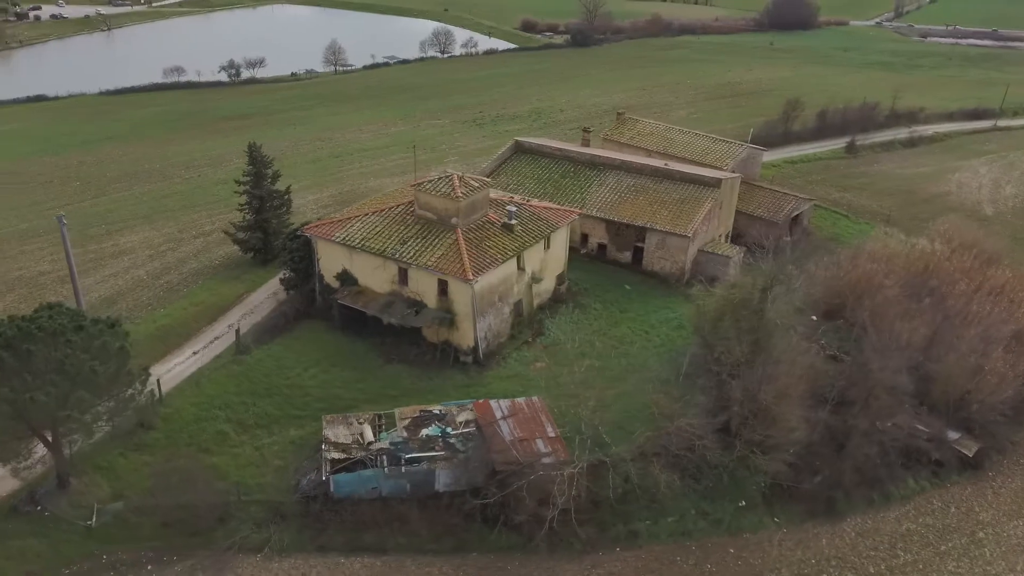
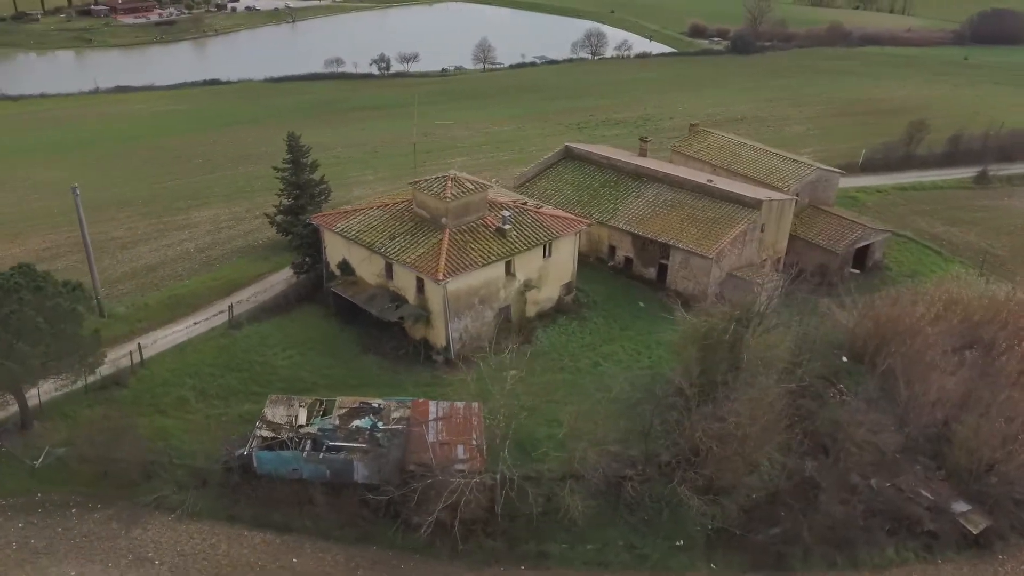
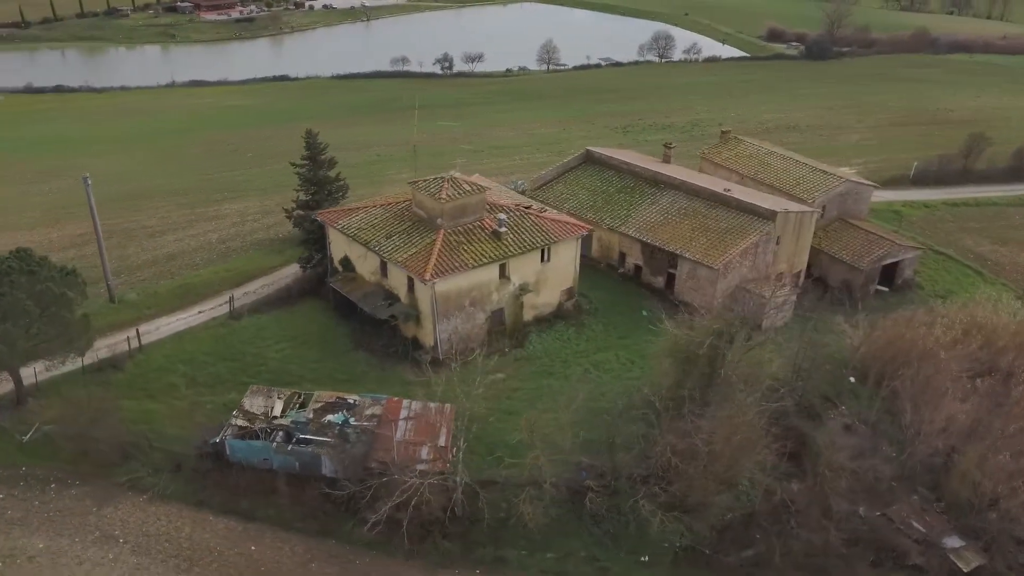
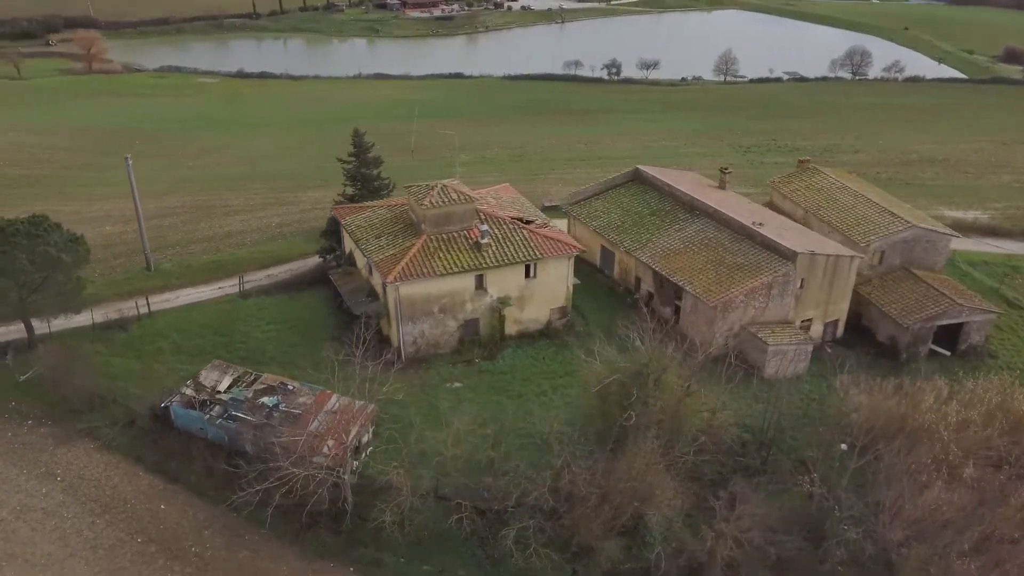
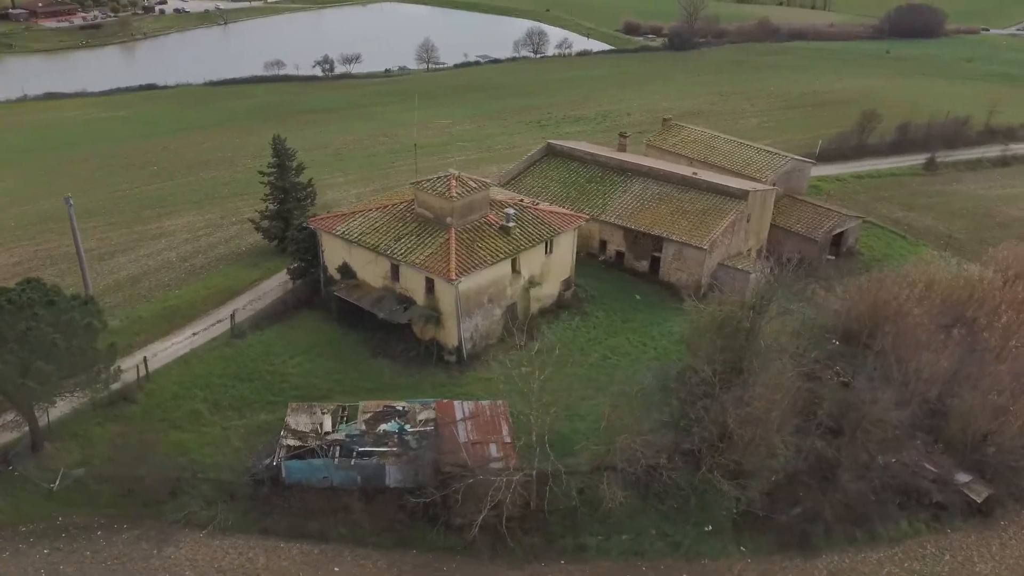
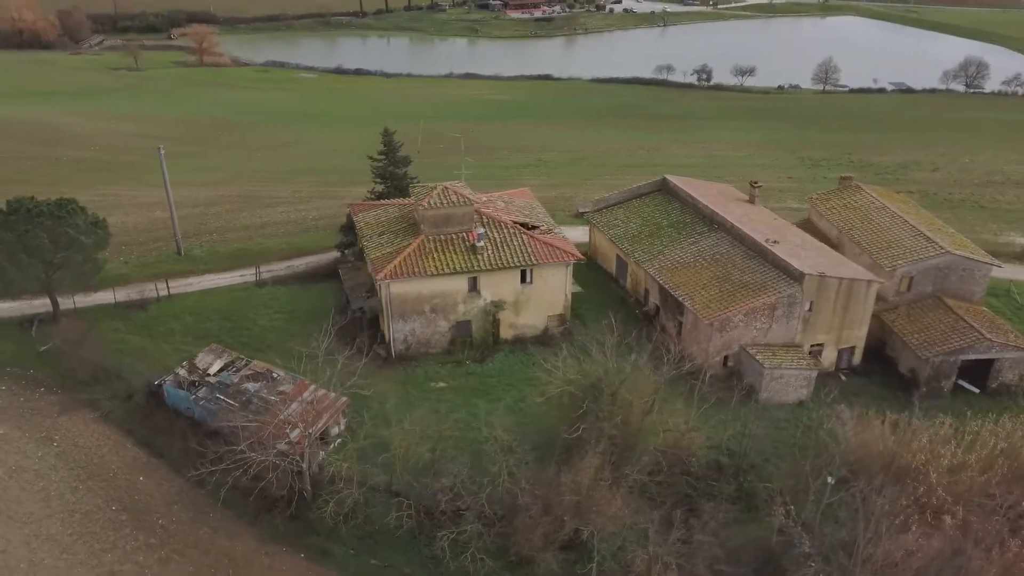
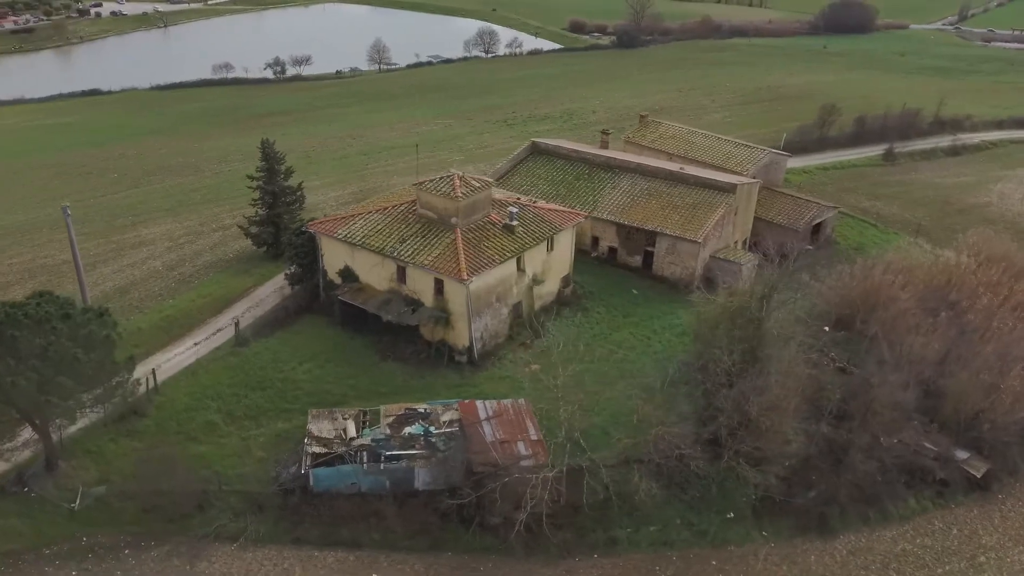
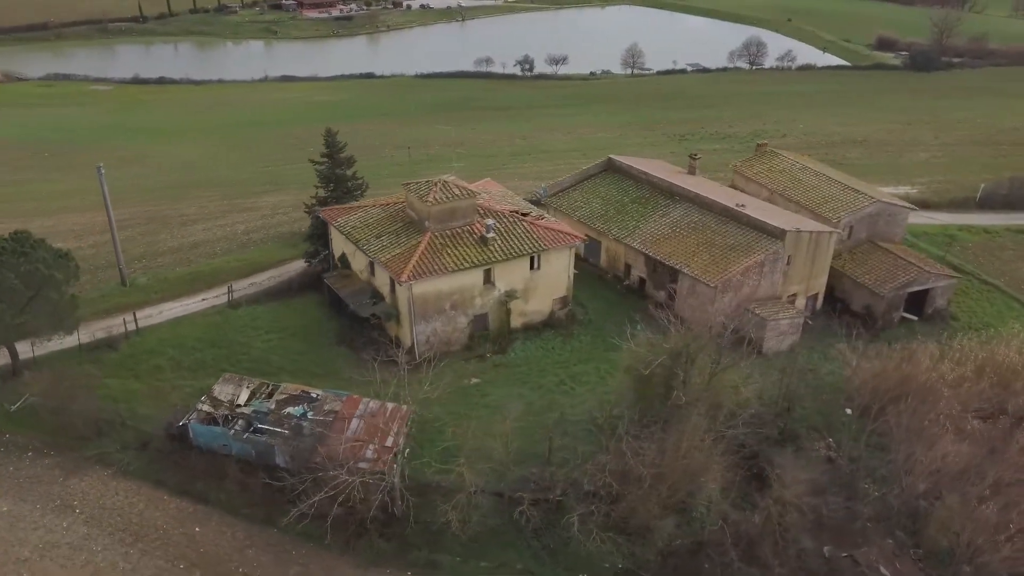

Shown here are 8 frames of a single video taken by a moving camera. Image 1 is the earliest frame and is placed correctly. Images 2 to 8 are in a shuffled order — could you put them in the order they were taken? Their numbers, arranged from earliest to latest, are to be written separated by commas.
7, 5, 2, 3, 8, 4, 6
